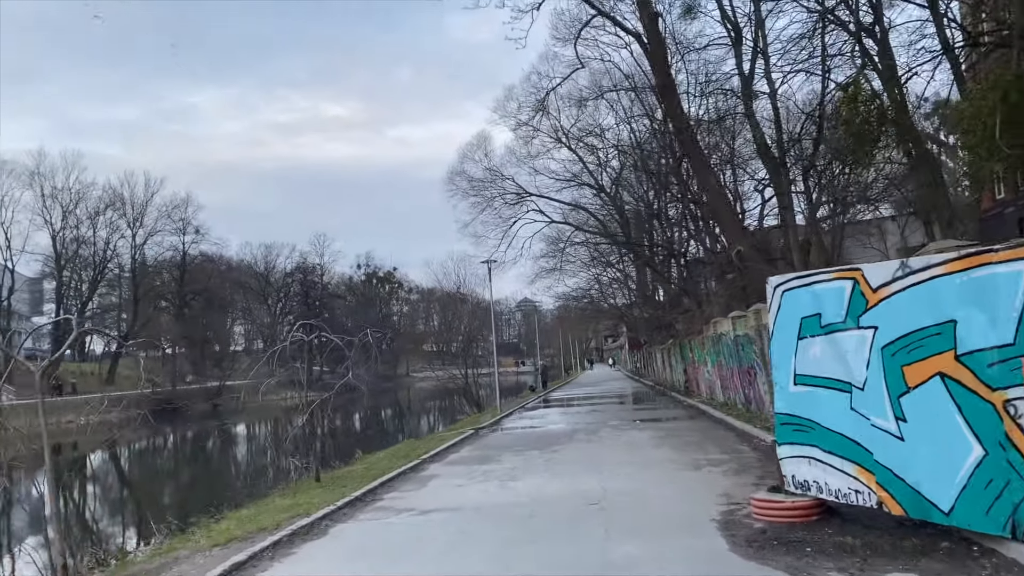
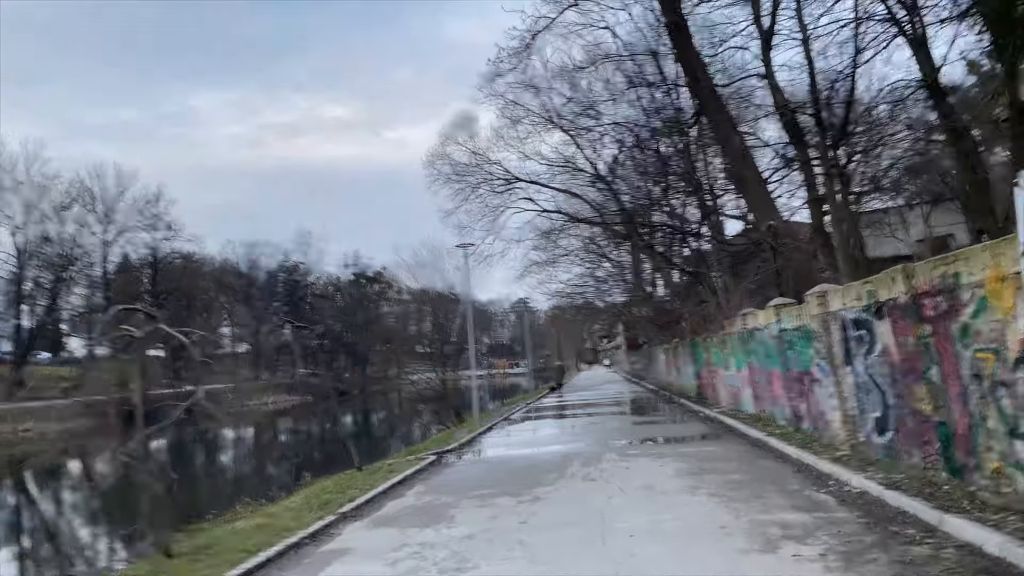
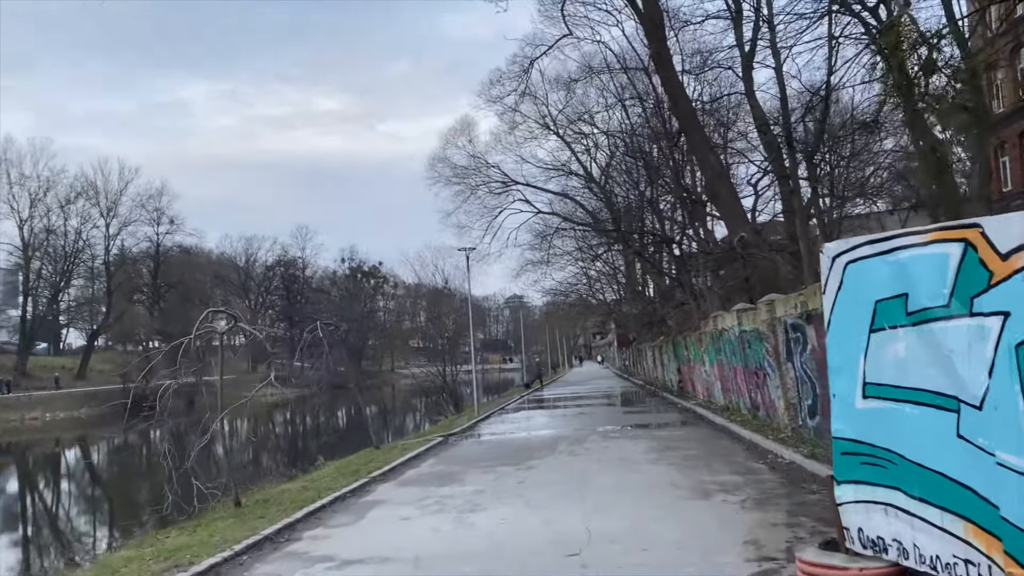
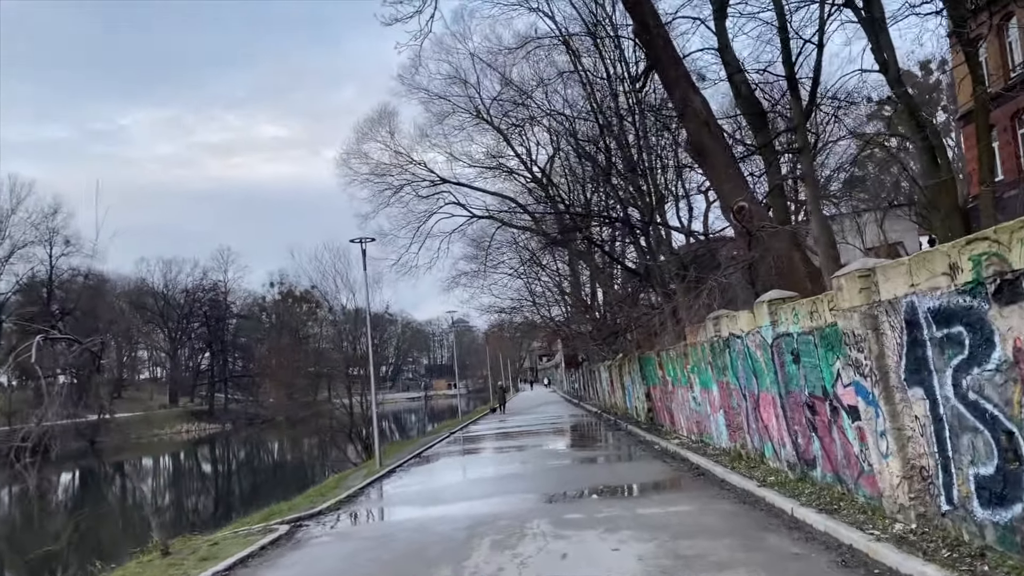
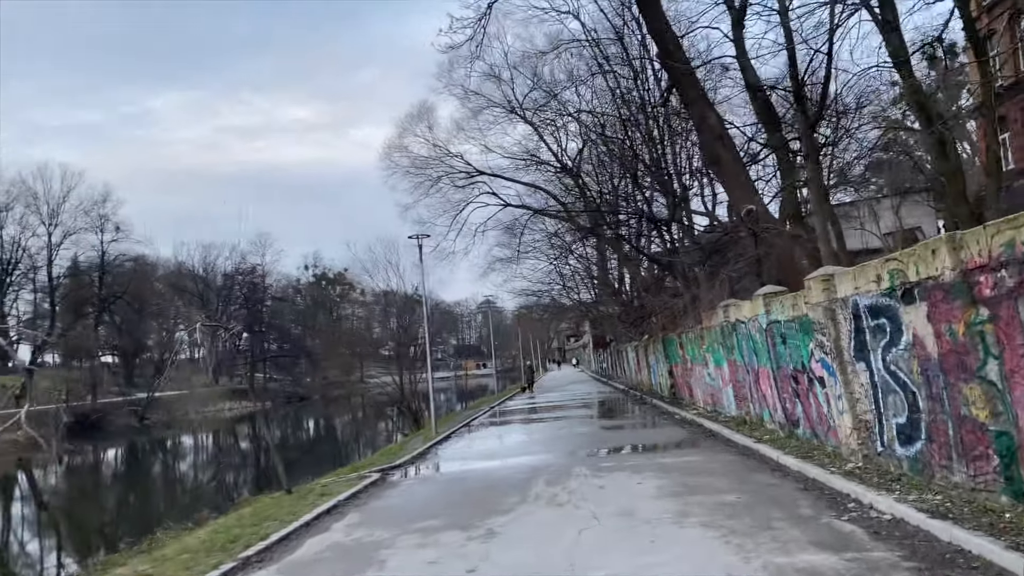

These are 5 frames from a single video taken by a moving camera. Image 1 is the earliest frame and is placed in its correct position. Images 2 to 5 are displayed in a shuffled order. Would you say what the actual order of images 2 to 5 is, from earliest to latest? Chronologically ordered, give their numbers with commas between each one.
3, 2, 5, 4
